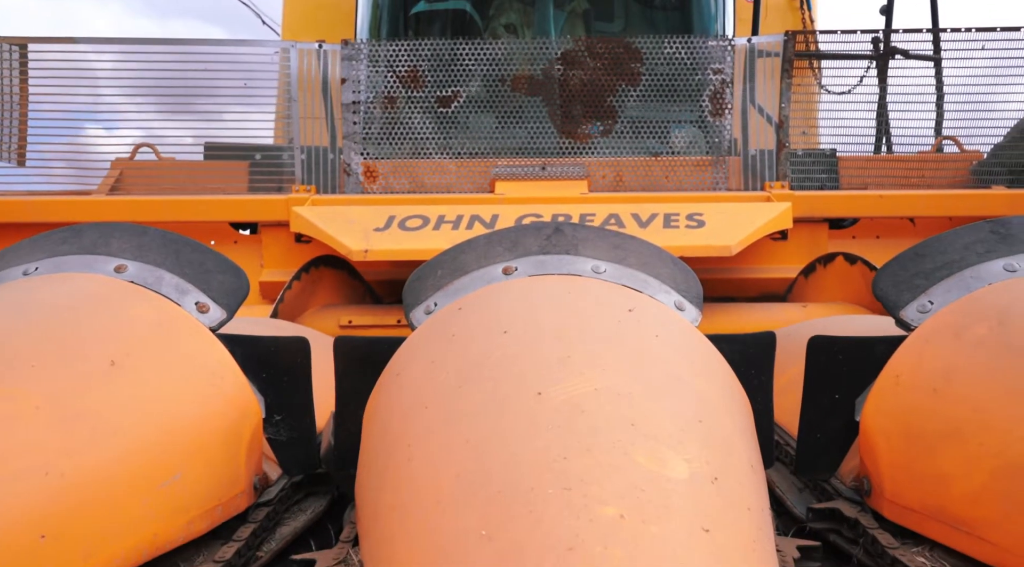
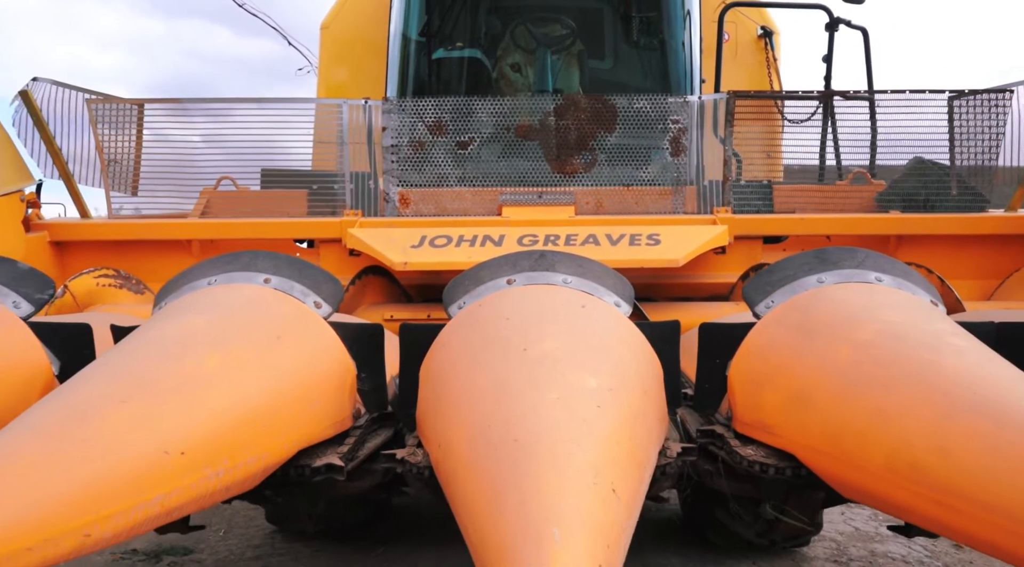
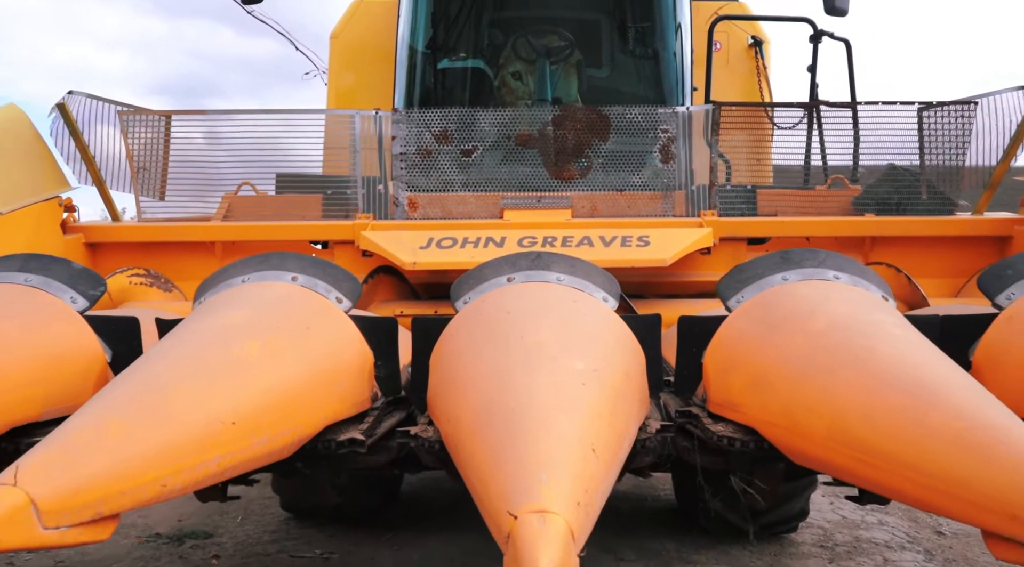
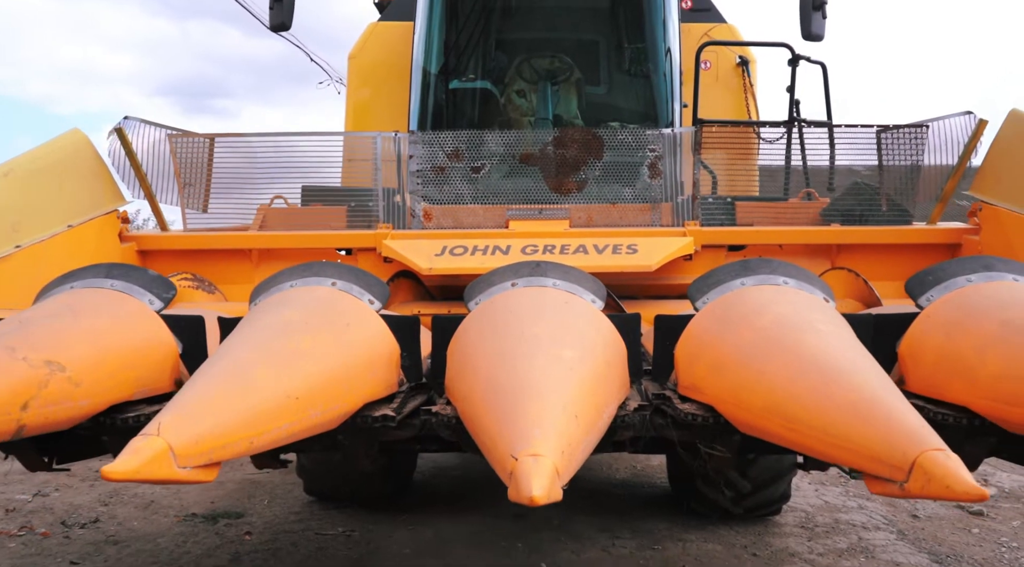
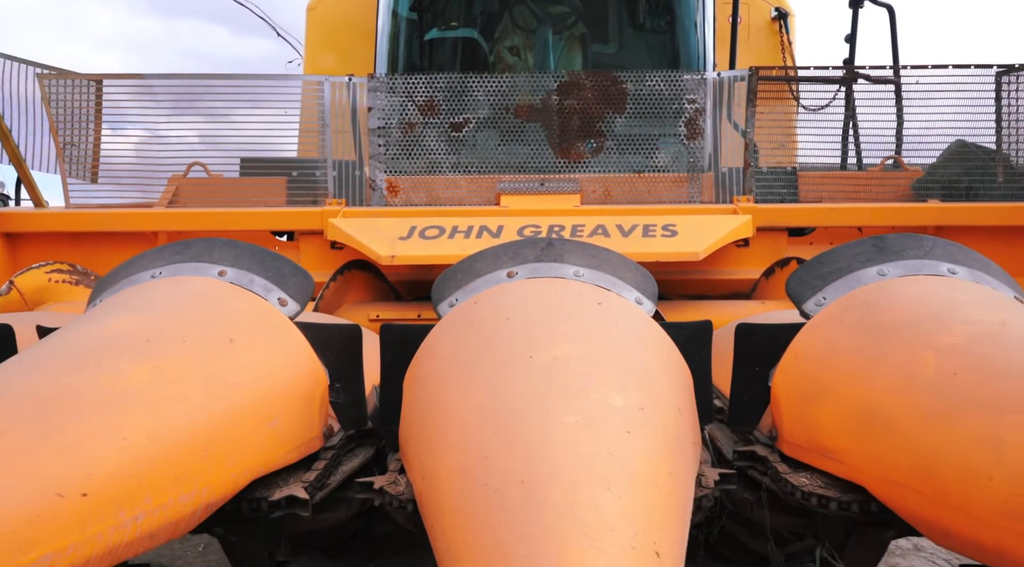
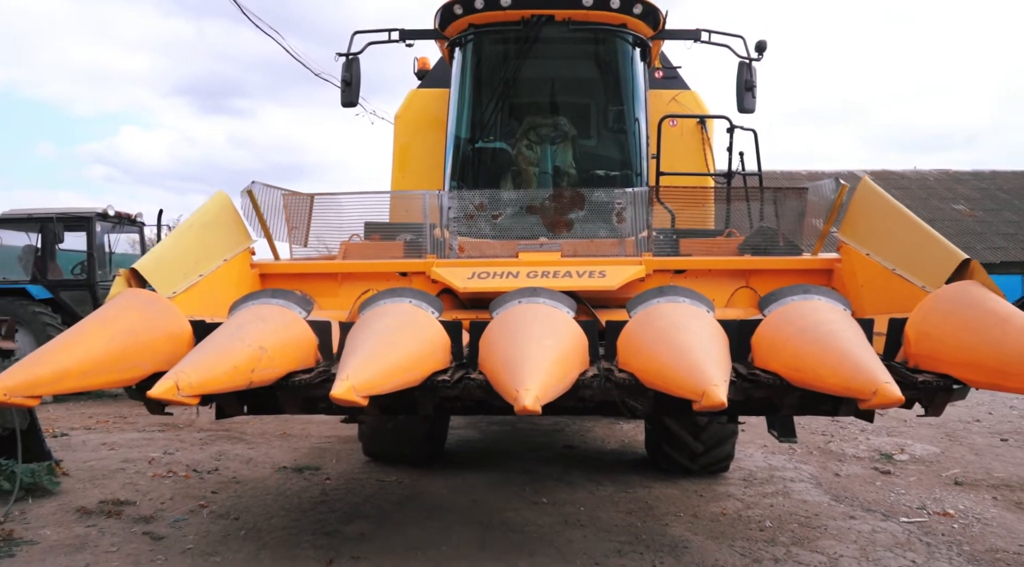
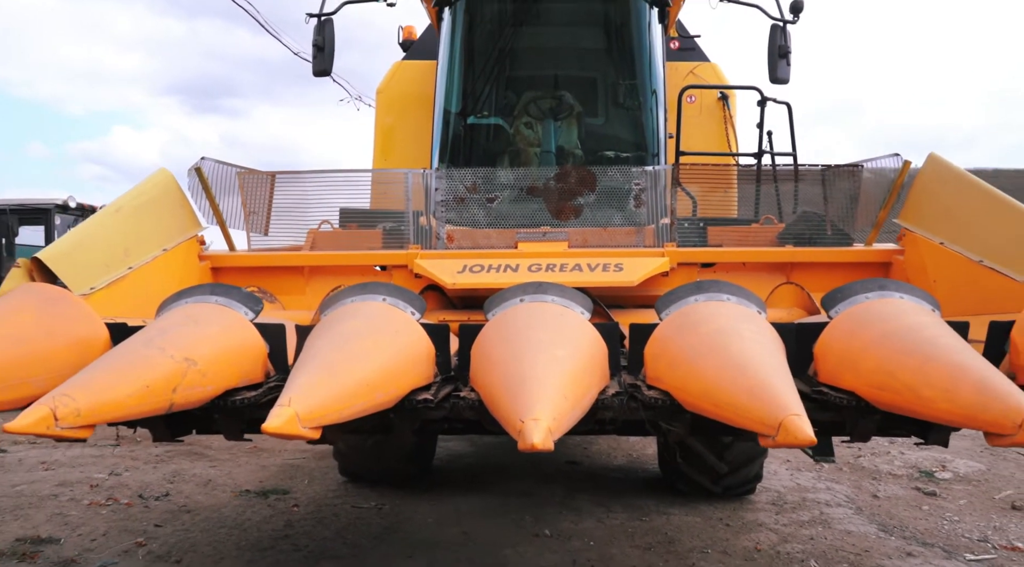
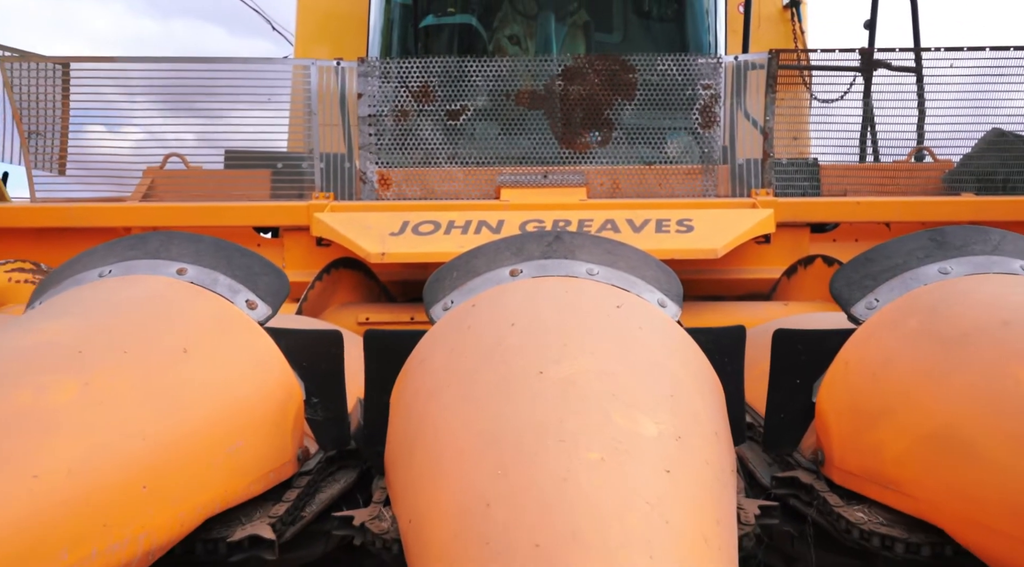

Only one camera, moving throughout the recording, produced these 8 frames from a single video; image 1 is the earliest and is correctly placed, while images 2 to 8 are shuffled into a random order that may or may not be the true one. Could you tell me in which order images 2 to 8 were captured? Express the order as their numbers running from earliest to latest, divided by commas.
8, 5, 2, 3, 4, 7, 6
